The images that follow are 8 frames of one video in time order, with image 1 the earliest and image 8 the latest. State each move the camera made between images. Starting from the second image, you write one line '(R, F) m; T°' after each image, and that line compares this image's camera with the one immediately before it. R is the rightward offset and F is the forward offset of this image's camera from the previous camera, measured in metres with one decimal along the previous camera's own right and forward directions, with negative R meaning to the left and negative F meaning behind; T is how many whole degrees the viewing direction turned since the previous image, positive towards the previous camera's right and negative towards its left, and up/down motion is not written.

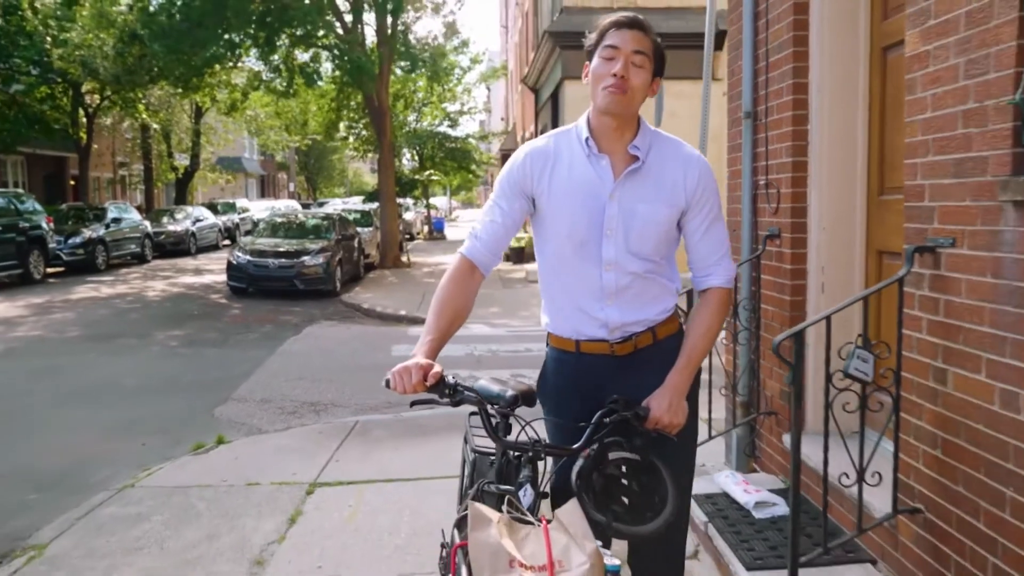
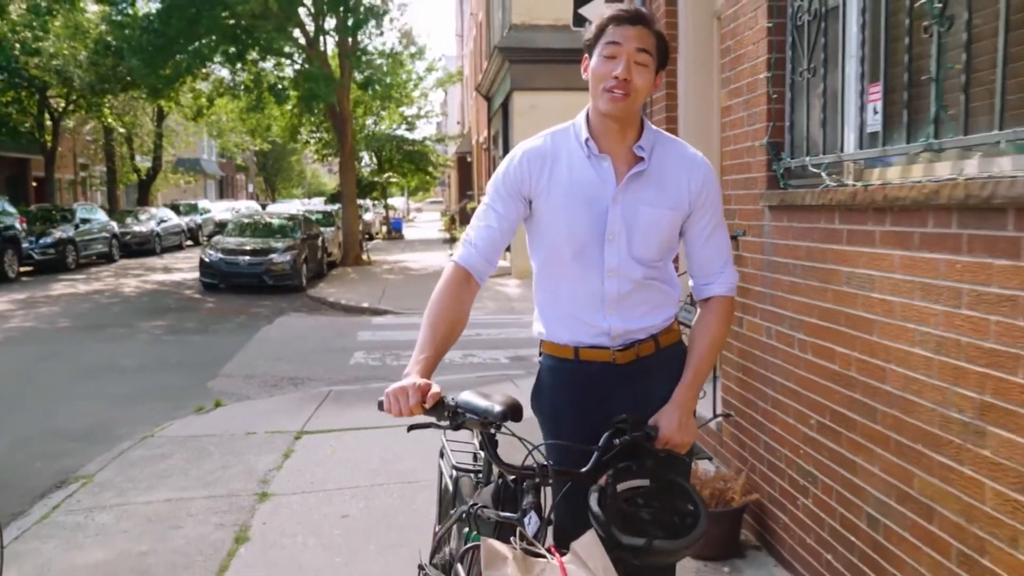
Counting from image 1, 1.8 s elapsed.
(+0.1, -1.4) m; +3°
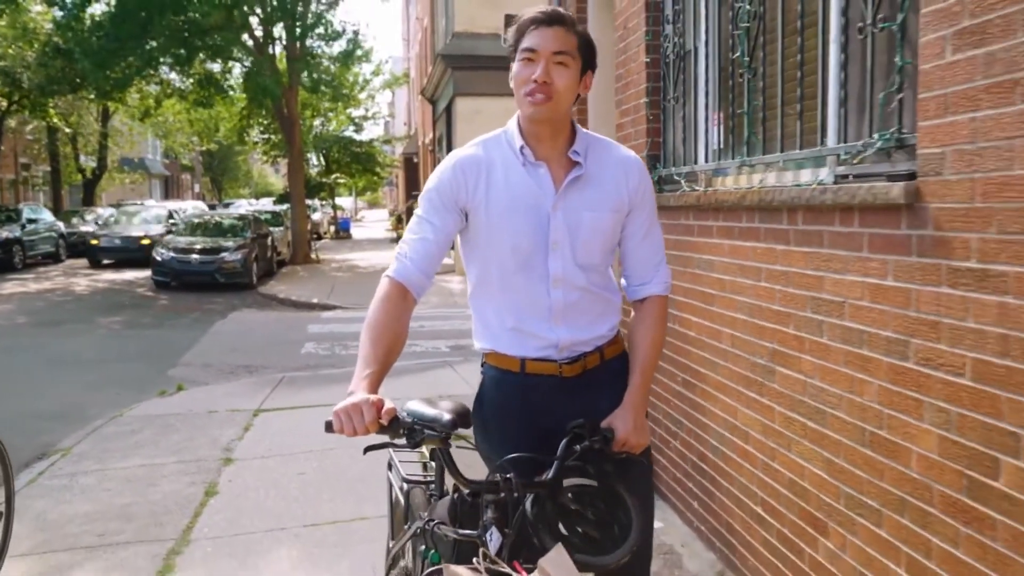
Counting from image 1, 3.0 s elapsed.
(+0.1, -0.8) m; +3°
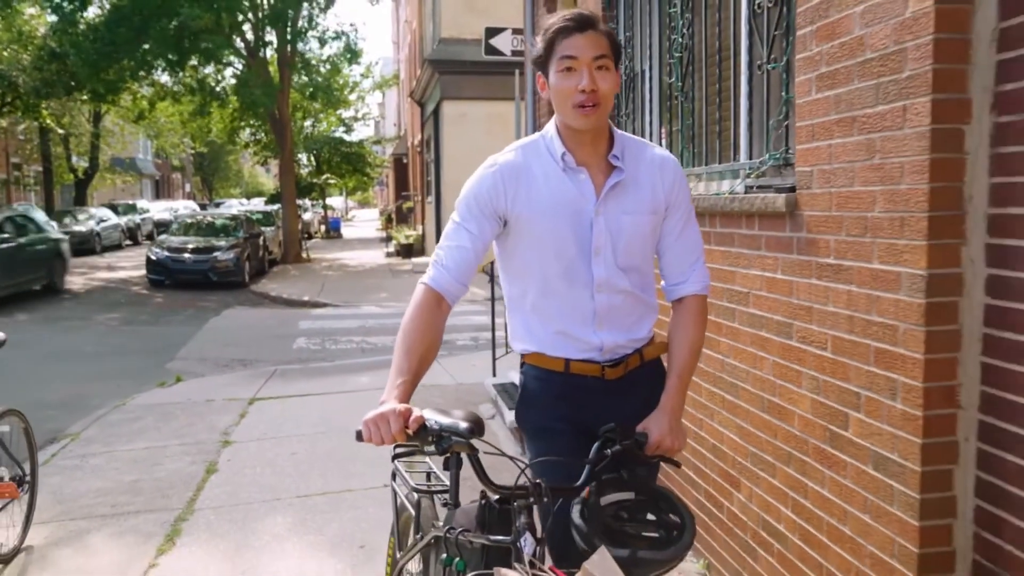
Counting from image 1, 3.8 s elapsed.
(+0.1, -0.5) m; +1°
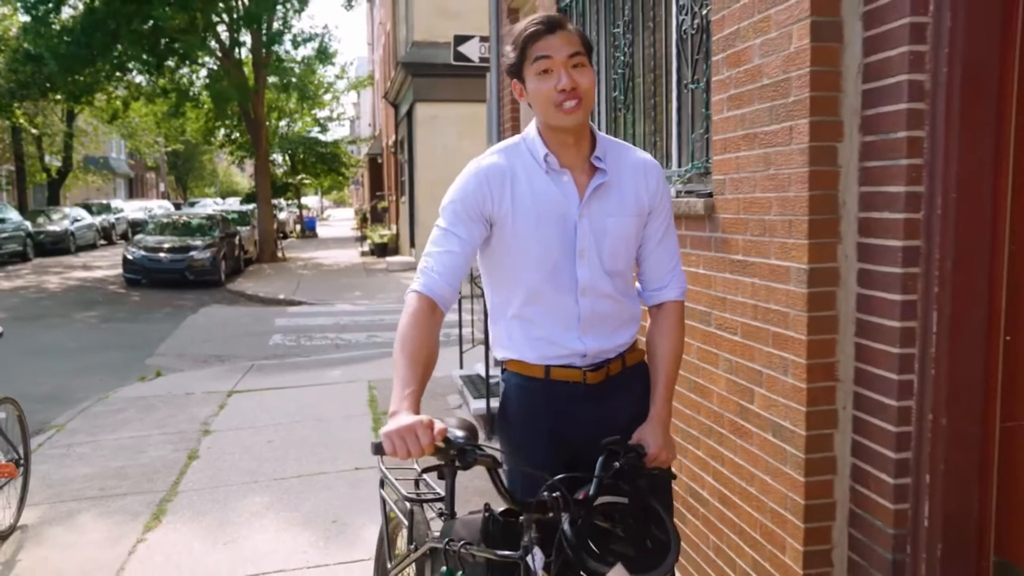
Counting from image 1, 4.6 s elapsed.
(+0.1, -0.4) m; +1°
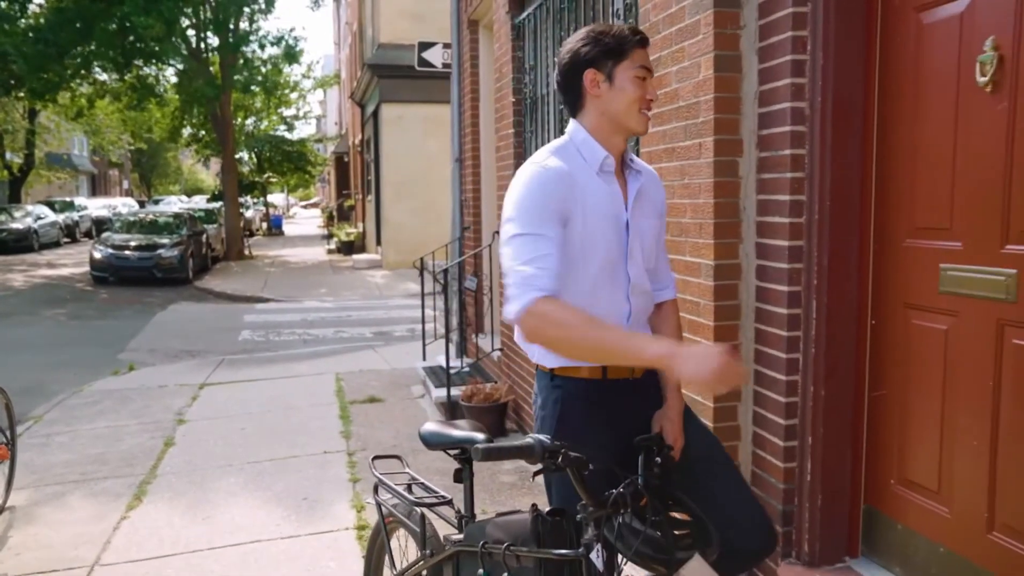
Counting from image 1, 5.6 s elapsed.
(+0.1, -0.4) m; +2°
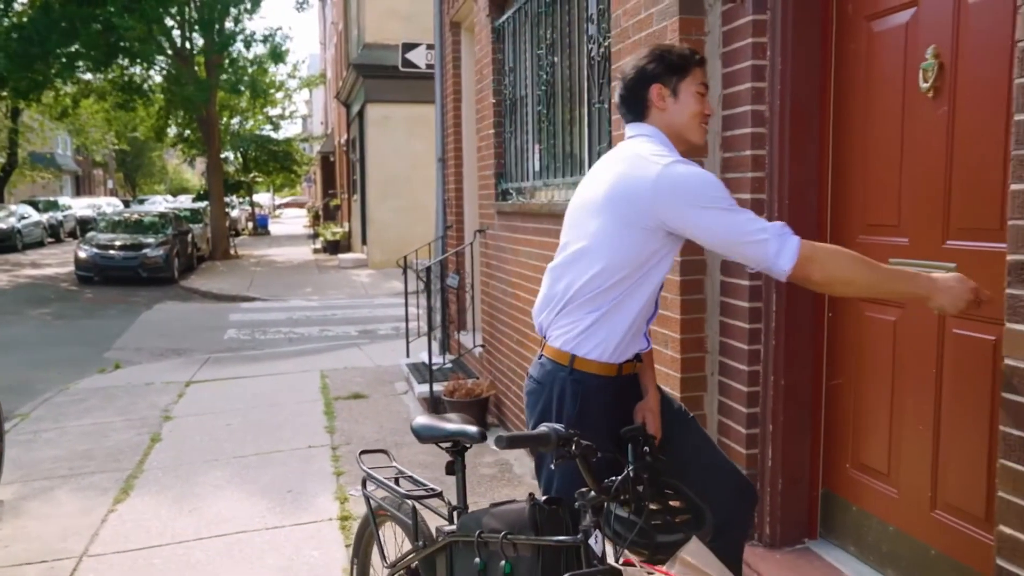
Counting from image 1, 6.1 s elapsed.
(0.0, -0.1) m; +1°
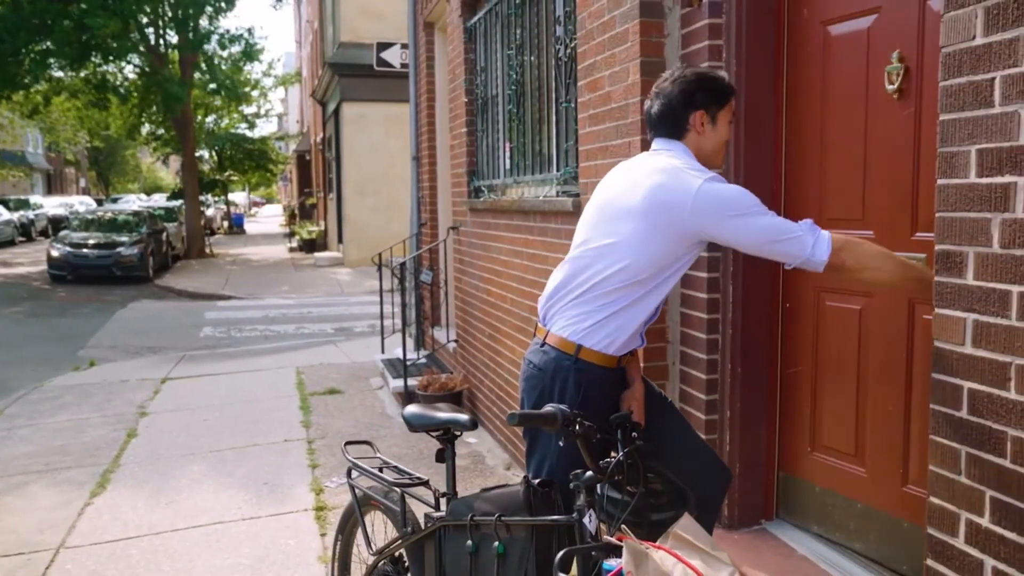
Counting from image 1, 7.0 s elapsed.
(0.0, -0.1) m; +1°
